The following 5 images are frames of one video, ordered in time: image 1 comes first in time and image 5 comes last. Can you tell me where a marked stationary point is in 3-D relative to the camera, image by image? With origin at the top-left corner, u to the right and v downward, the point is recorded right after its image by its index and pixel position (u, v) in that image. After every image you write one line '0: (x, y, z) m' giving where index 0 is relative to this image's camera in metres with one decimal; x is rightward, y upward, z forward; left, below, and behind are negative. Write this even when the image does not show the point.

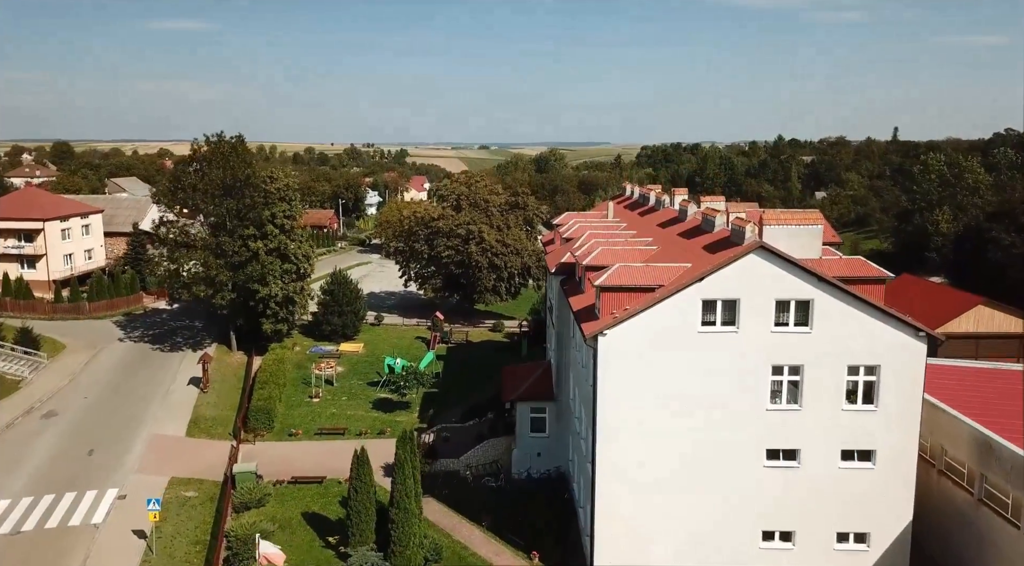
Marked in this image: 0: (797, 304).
0: (+6.1, -0.5, +17.6) m
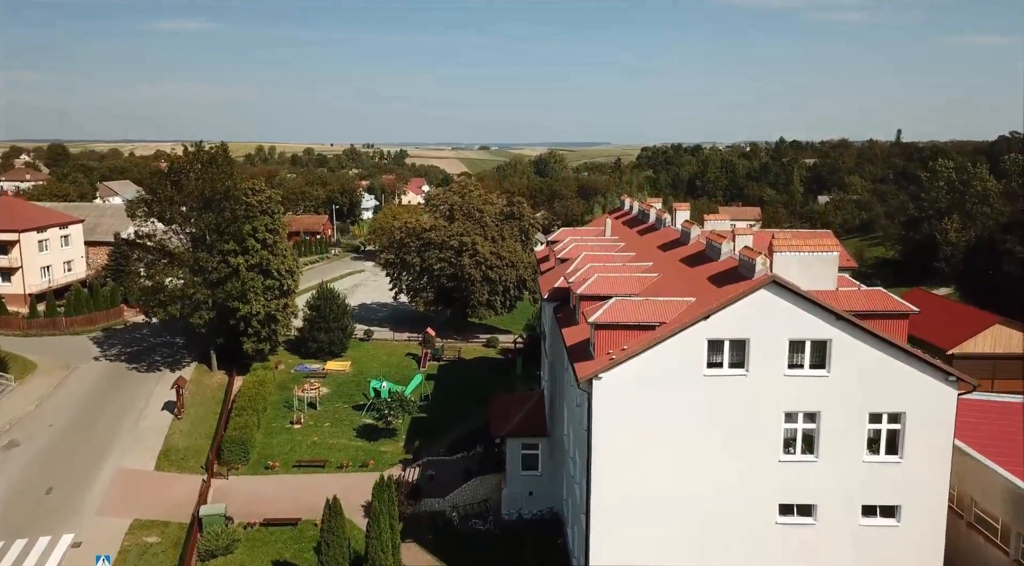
0: (+5.8, -1.2, +15.9) m
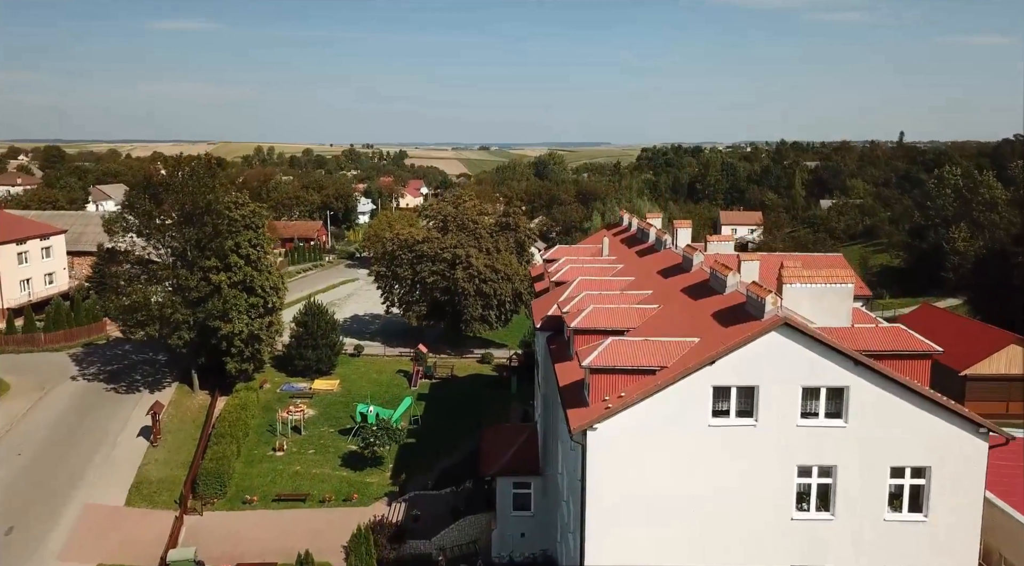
0: (+5.6, -1.9, +14.5) m
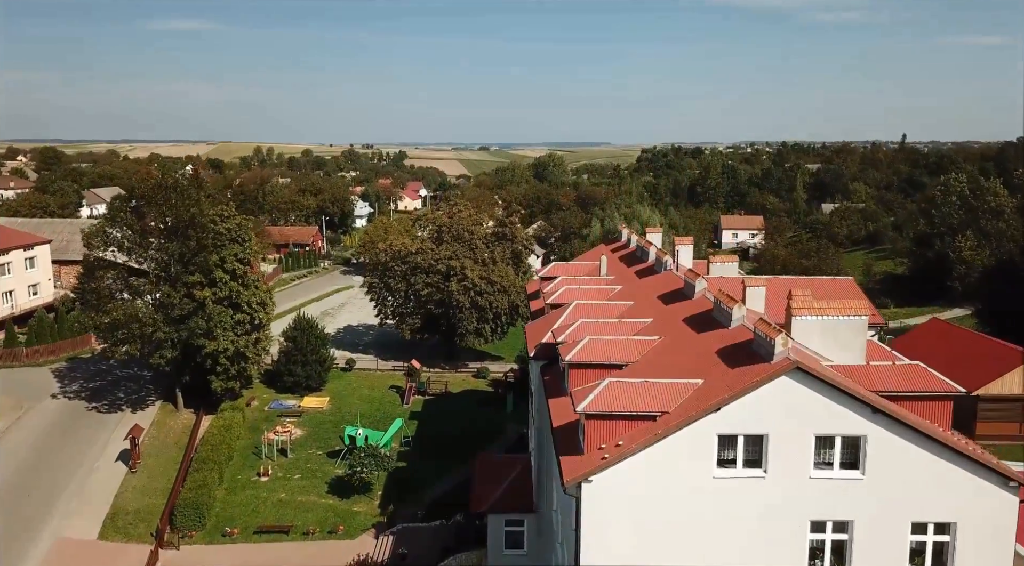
0: (+5.4, -2.6, +13.3) m
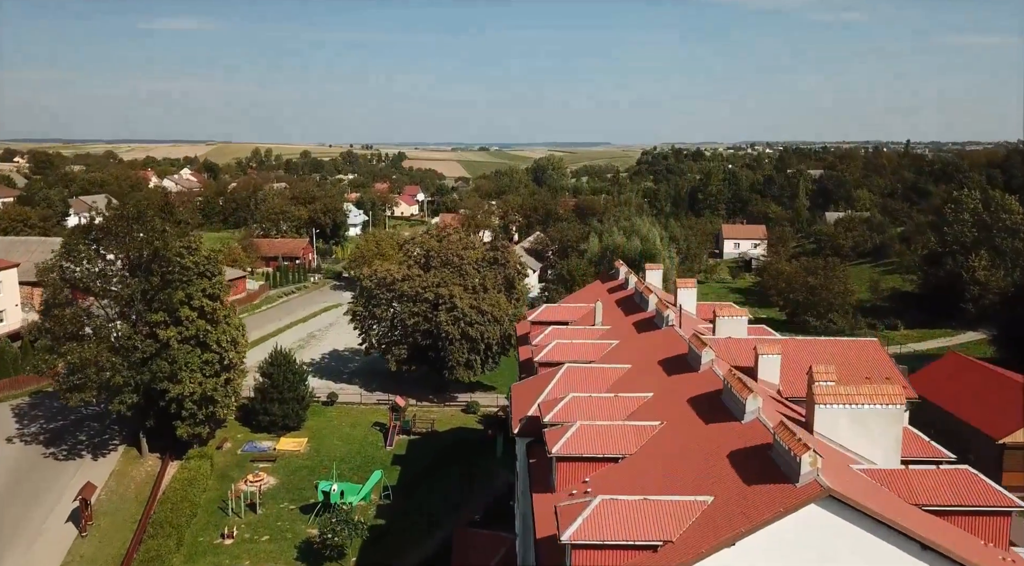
0: (+5.0, -4.0, +11.0) m
